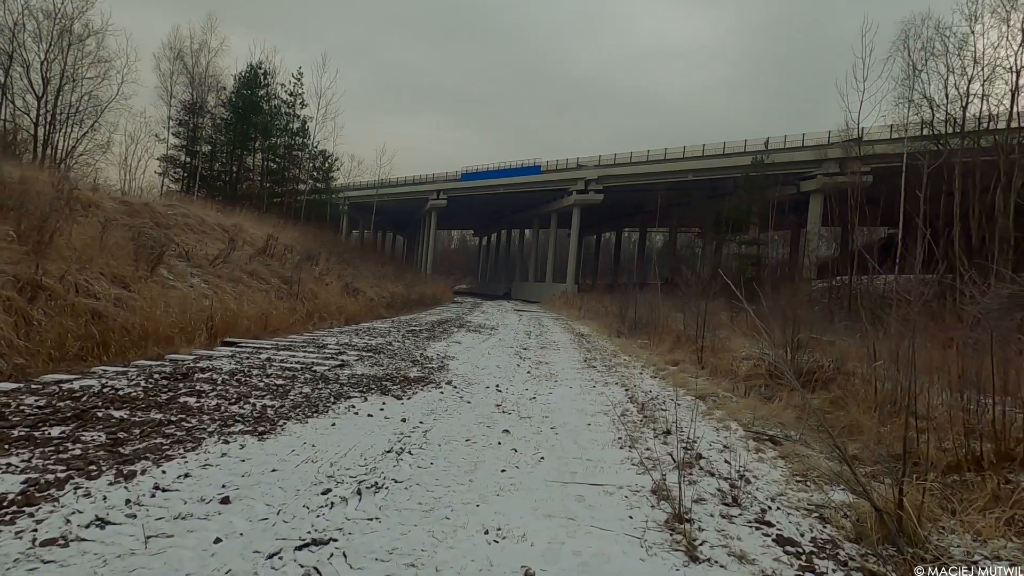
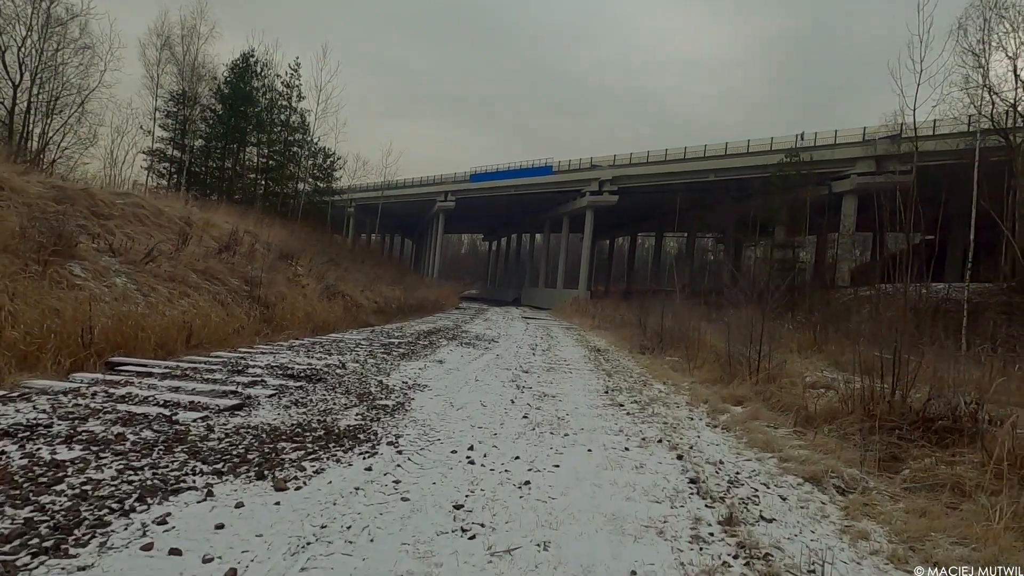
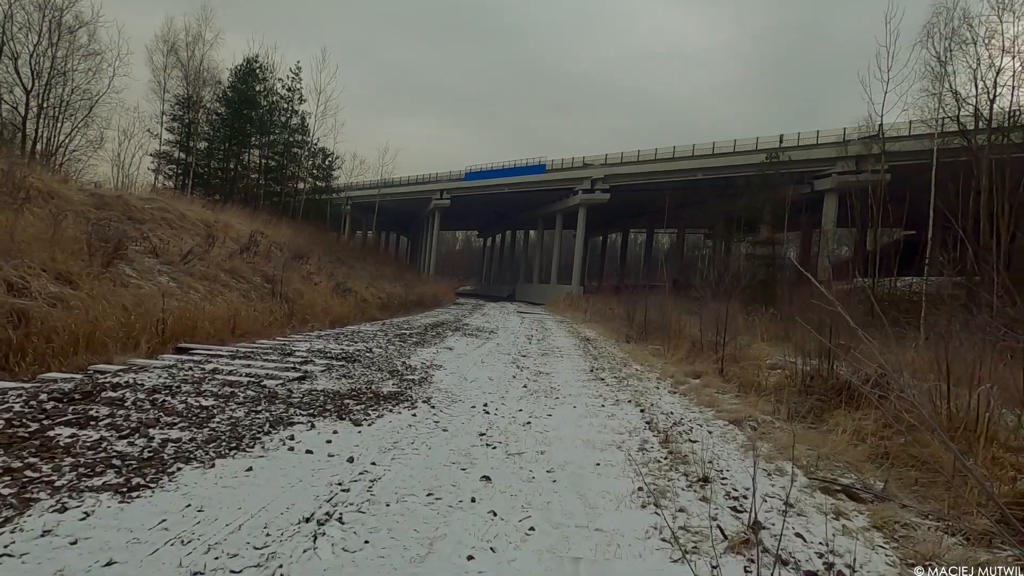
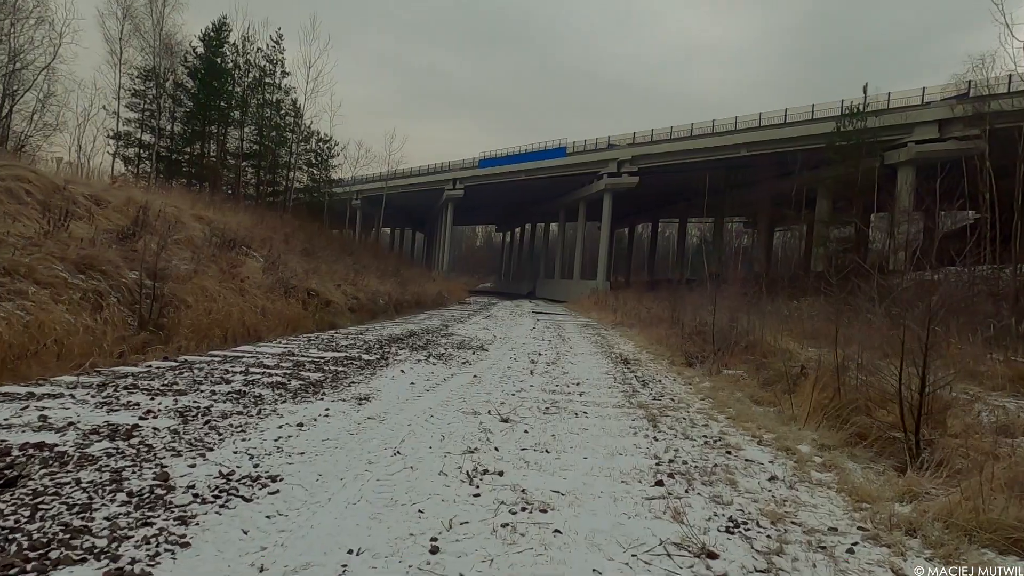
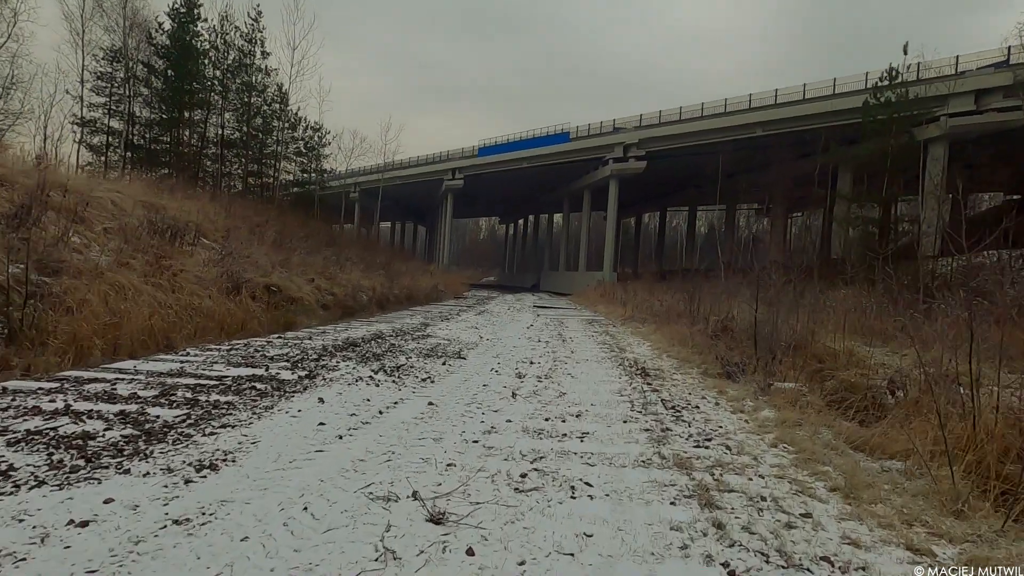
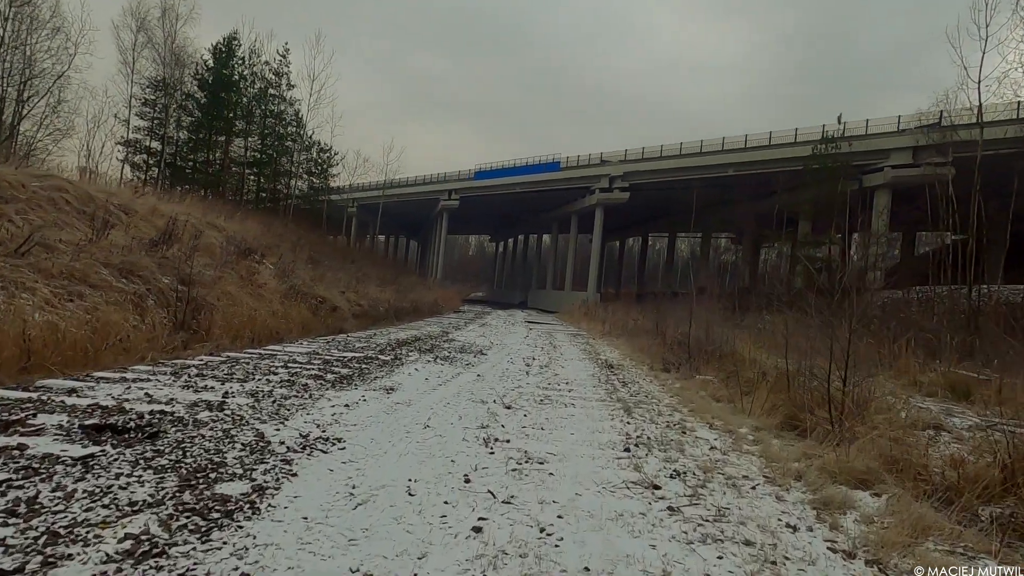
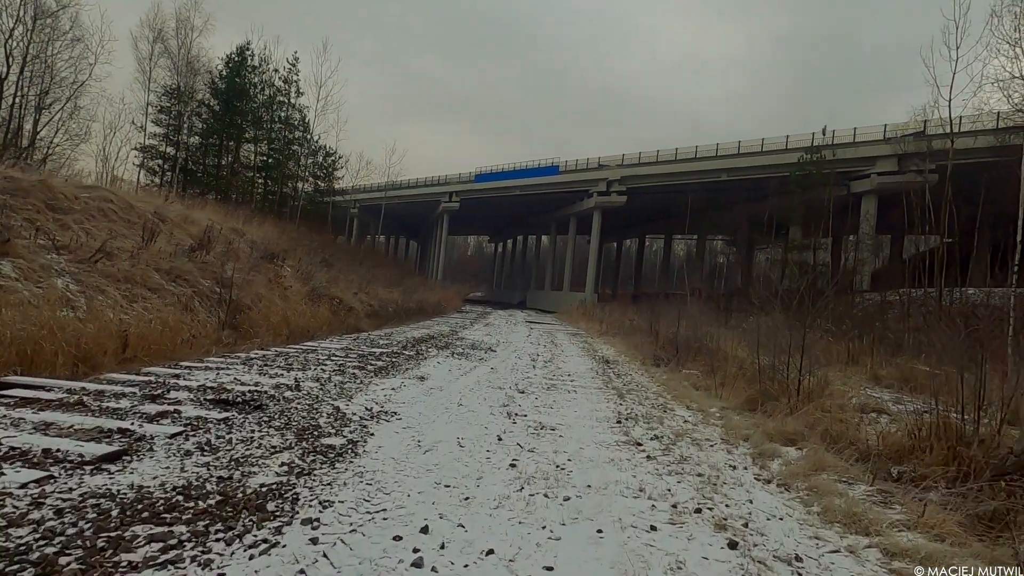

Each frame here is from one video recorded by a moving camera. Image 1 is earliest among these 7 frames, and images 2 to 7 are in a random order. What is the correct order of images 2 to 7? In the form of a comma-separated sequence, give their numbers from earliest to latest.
3, 2, 7, 6, 4, 5
